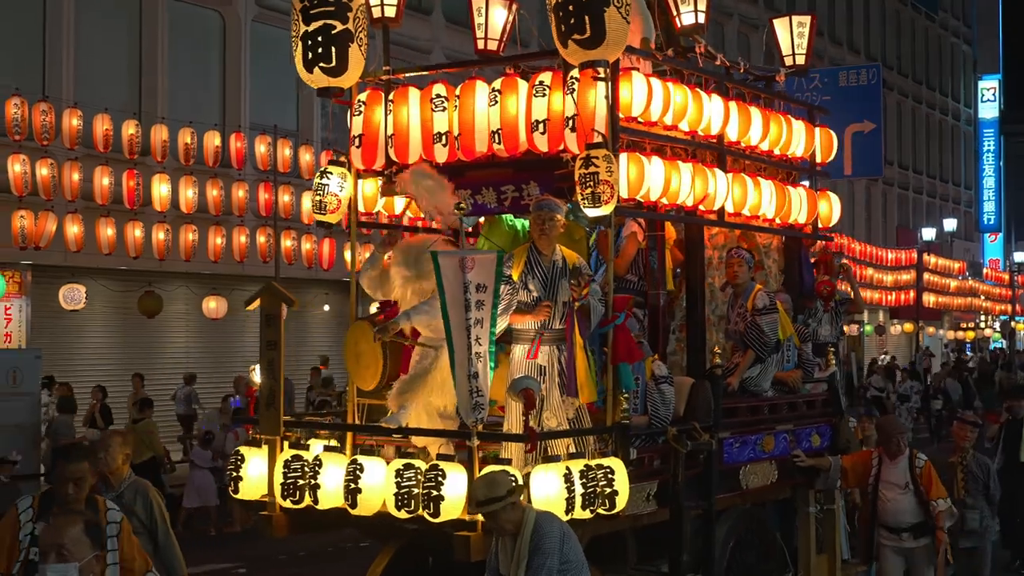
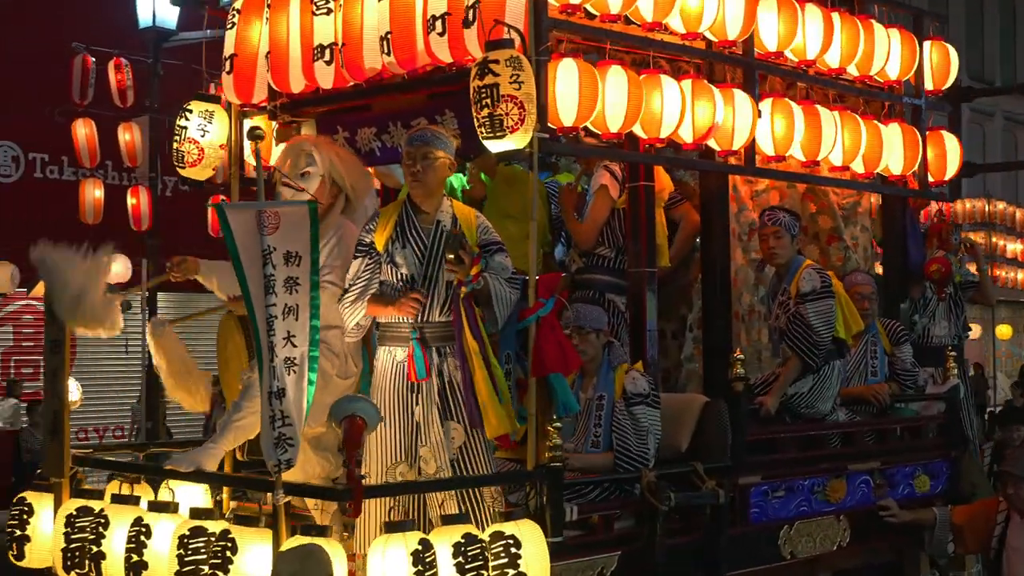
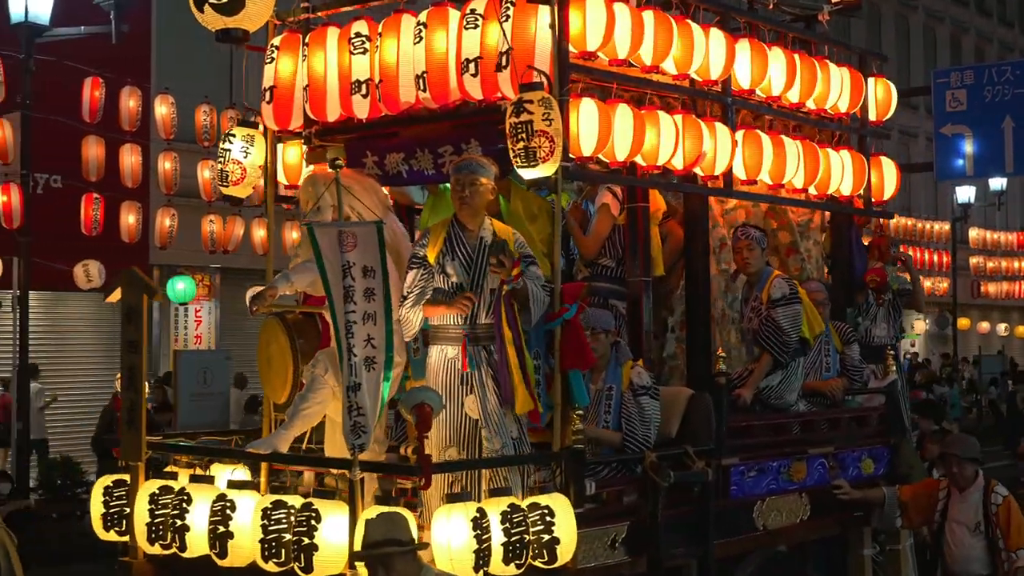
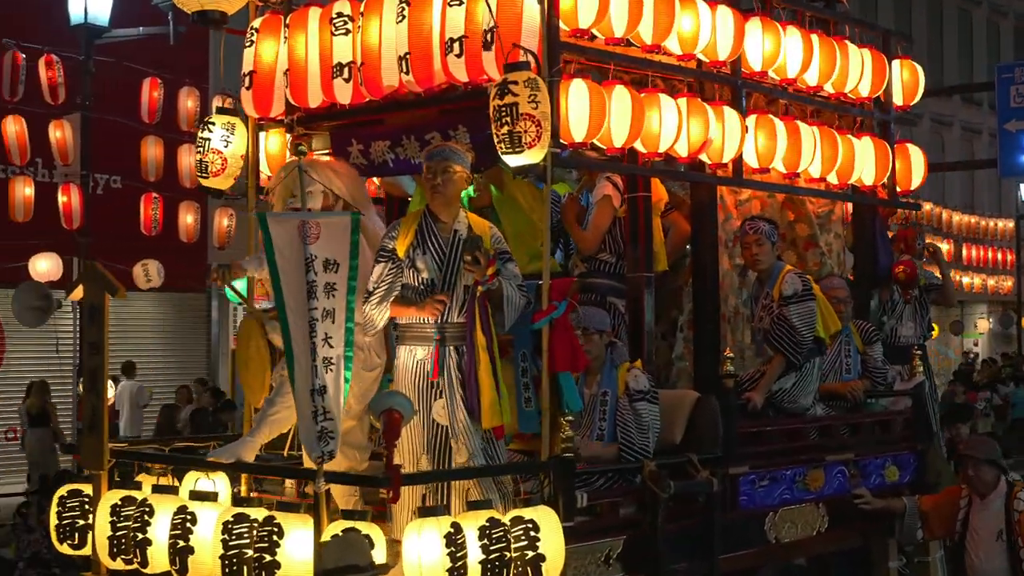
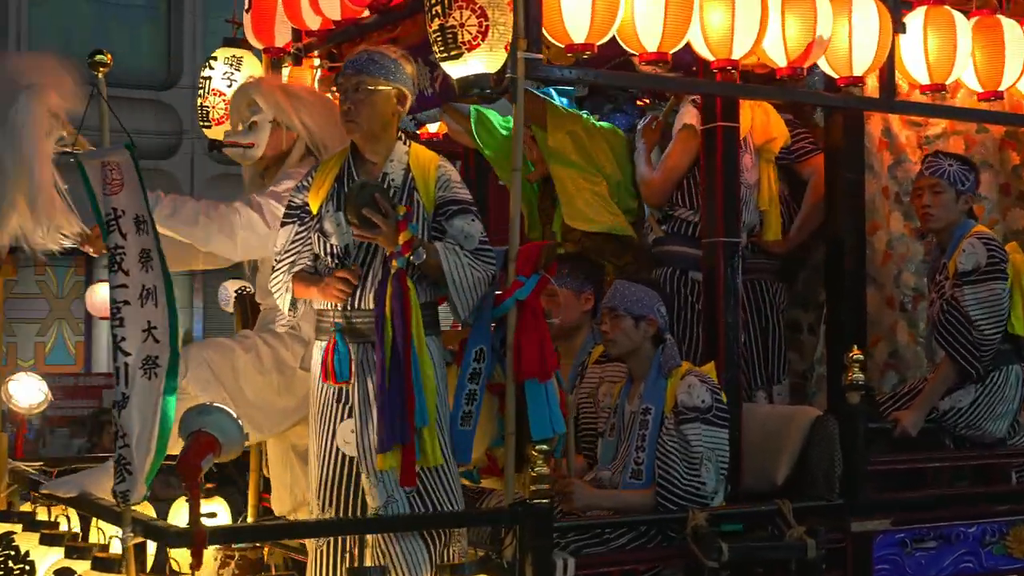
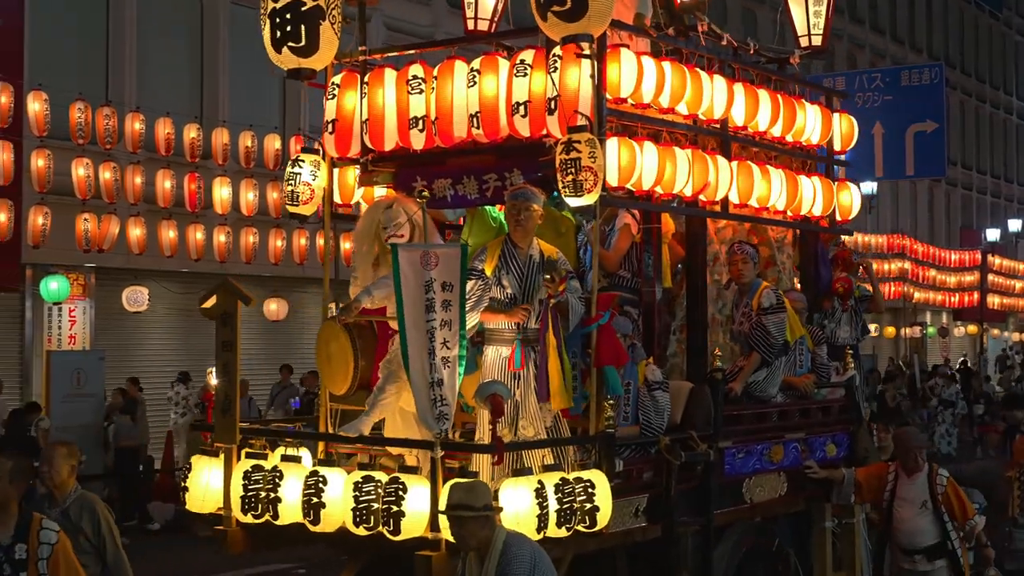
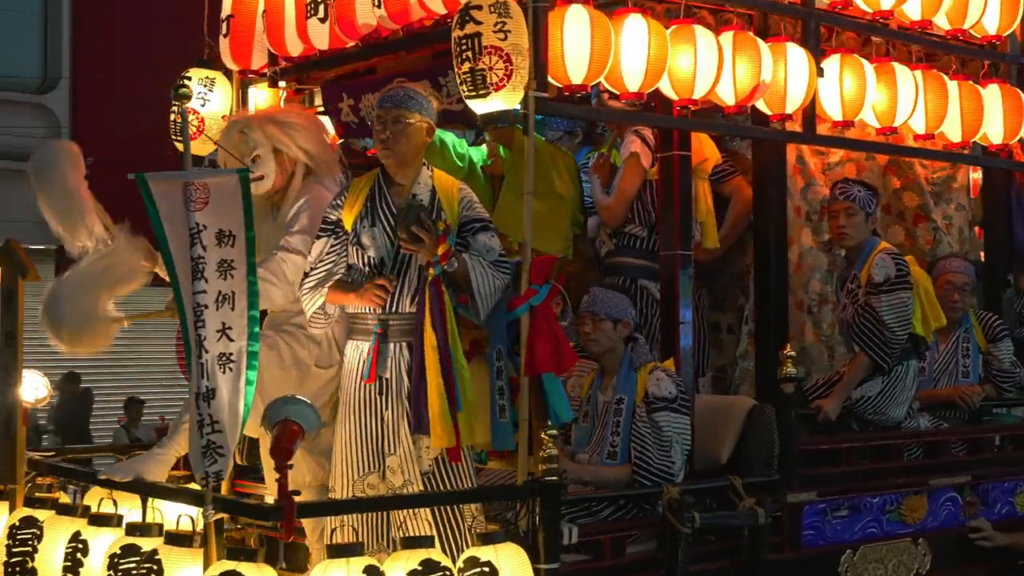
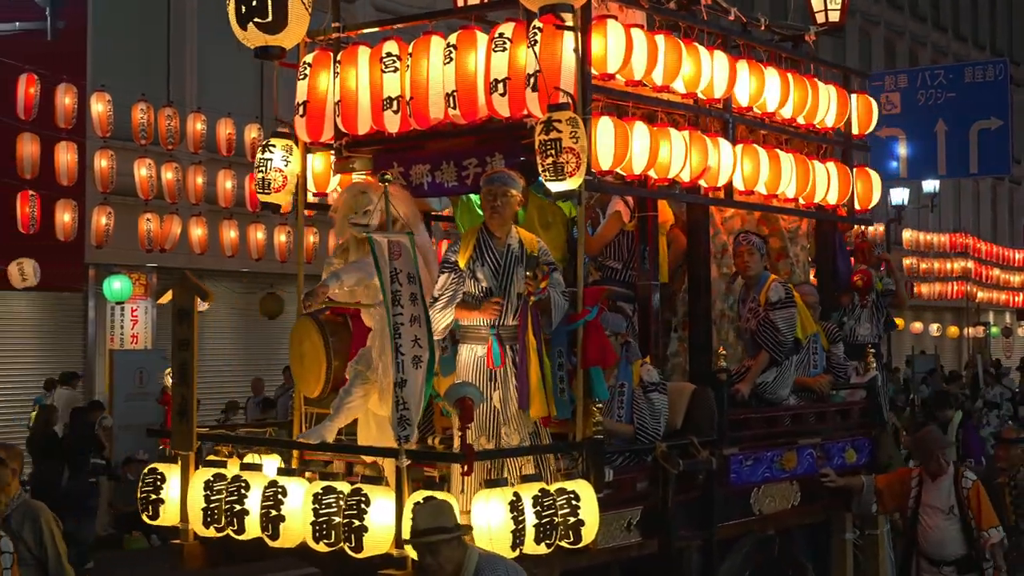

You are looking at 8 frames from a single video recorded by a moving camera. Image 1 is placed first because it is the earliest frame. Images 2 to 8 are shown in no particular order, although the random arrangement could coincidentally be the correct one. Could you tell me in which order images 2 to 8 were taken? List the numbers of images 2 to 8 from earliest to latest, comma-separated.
6, 8, 3, 4, 2, 7, 5
